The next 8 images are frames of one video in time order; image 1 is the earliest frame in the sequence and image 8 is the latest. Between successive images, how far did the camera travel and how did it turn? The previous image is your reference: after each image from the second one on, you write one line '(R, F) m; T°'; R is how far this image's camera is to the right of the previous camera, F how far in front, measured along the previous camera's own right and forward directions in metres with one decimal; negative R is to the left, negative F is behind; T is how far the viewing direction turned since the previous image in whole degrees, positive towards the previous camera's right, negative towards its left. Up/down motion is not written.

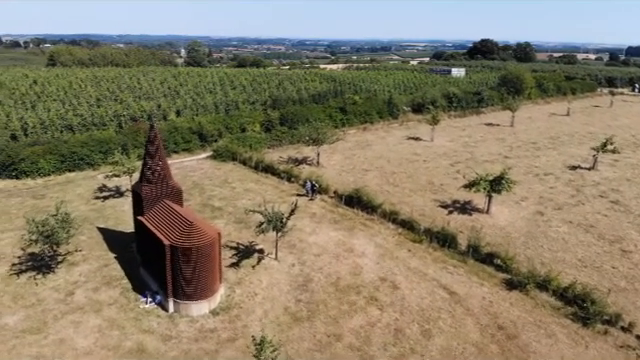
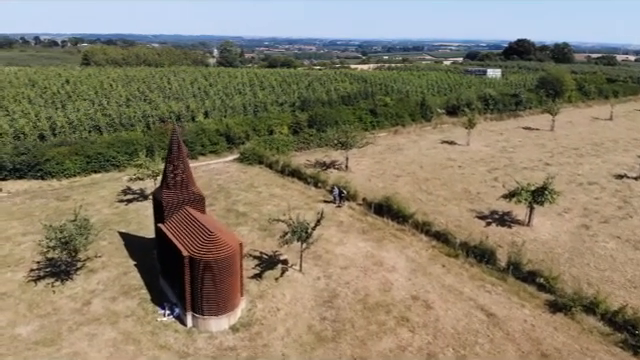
(0.0, +1.3) m; -3°
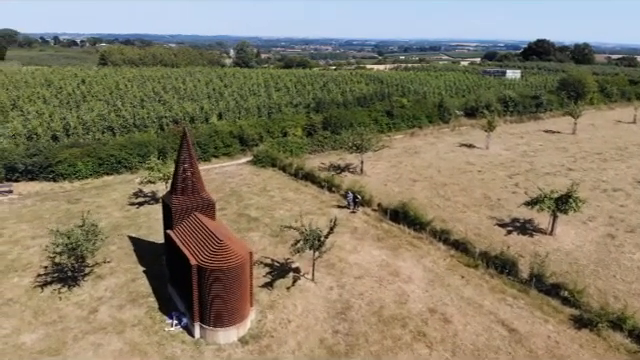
(0.0, +0.8) m; -2°
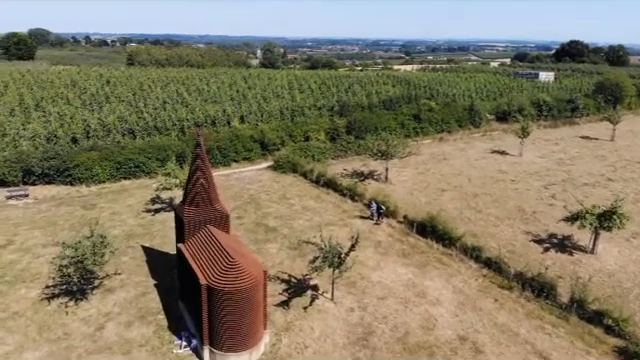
(+0.1, +1.4) m; -3°
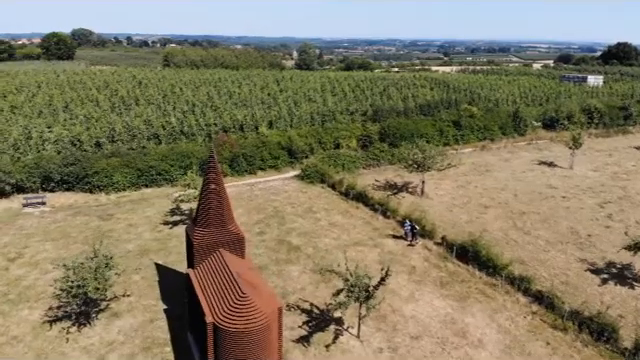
(+0.2, +2.2) m; -4°
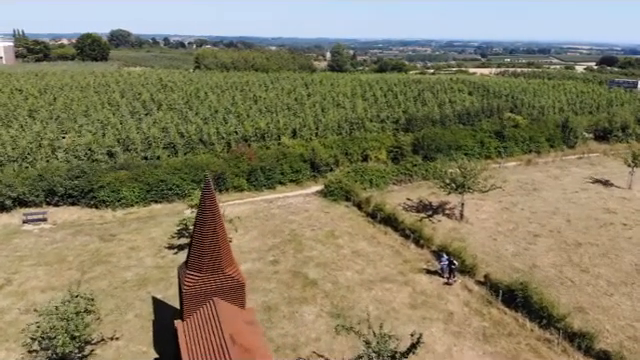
(+0.4, +3.1) m; -3°
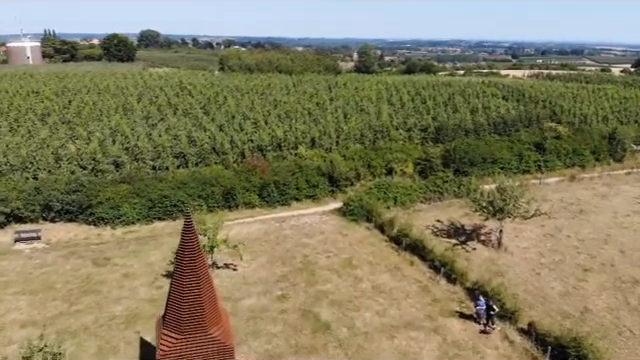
(+0.3, +2.8) m; -3°
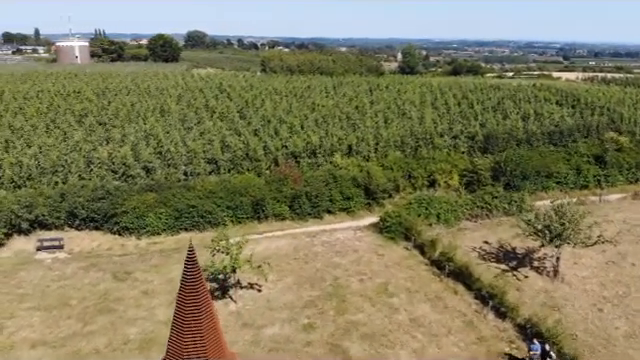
(+0.2, +1.9) m; -4°
